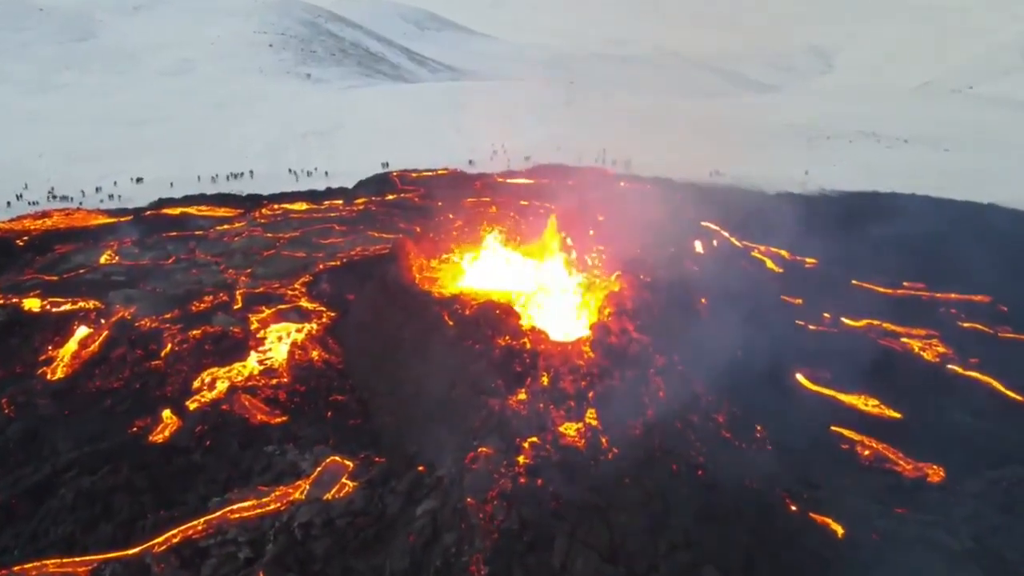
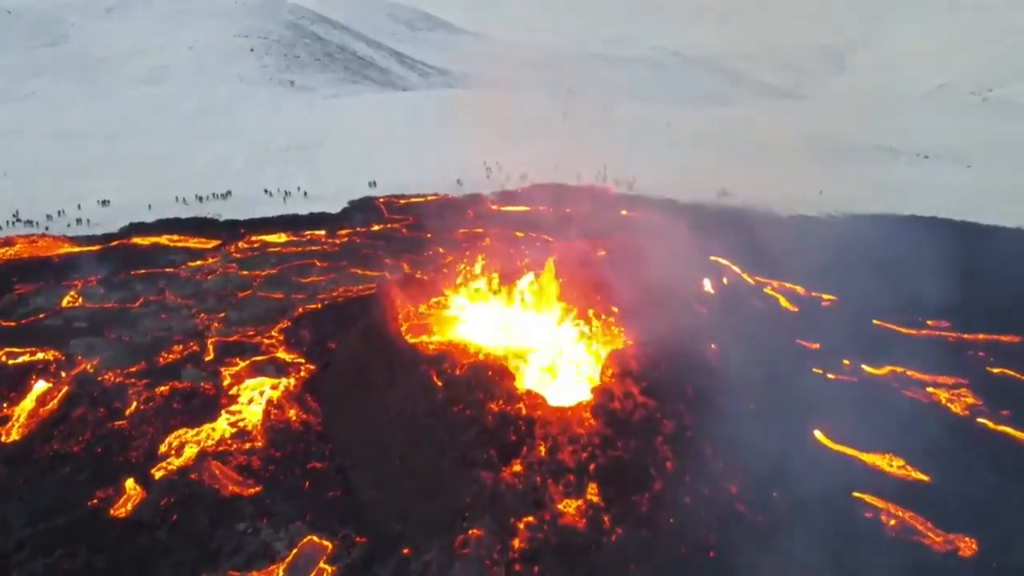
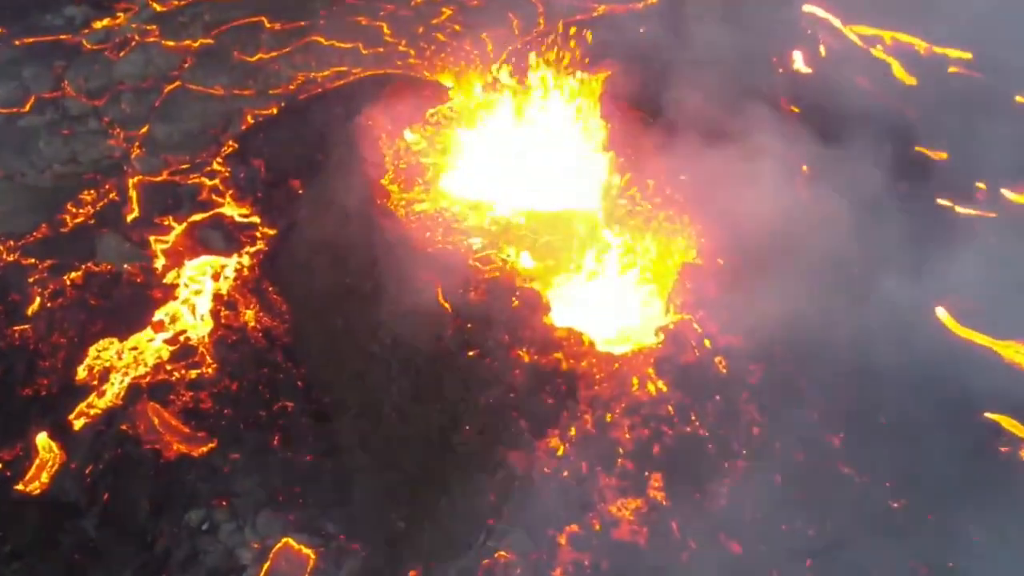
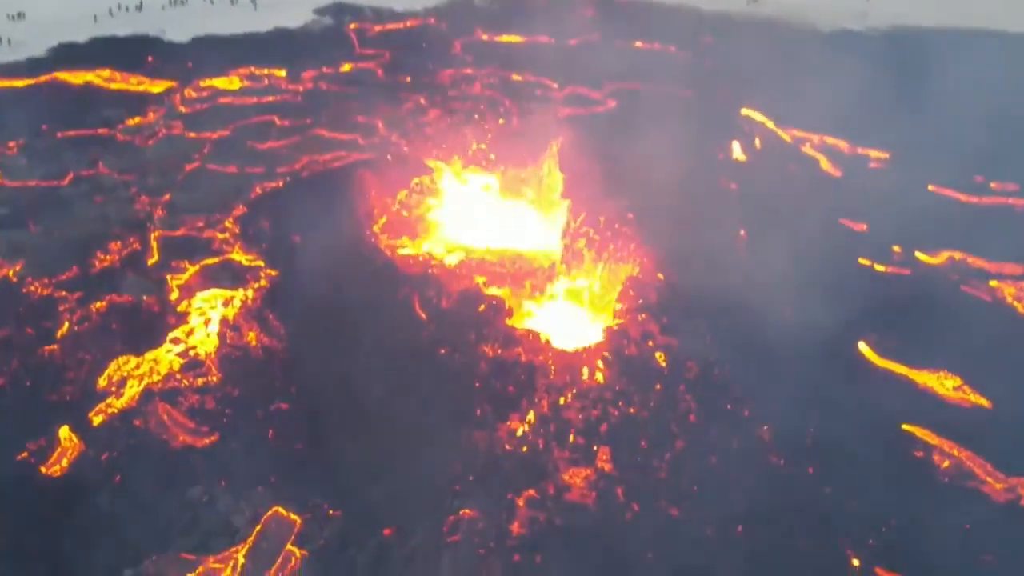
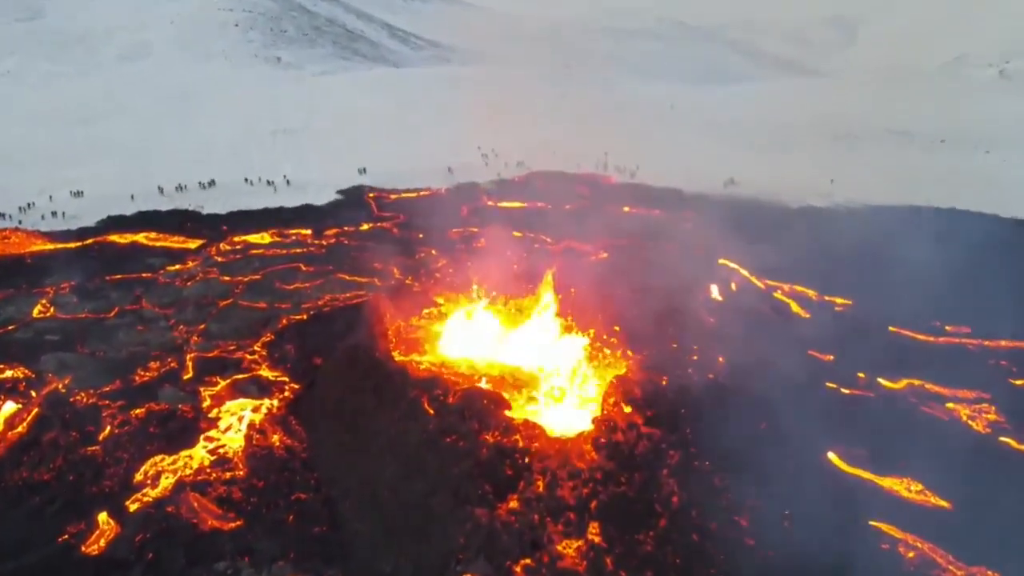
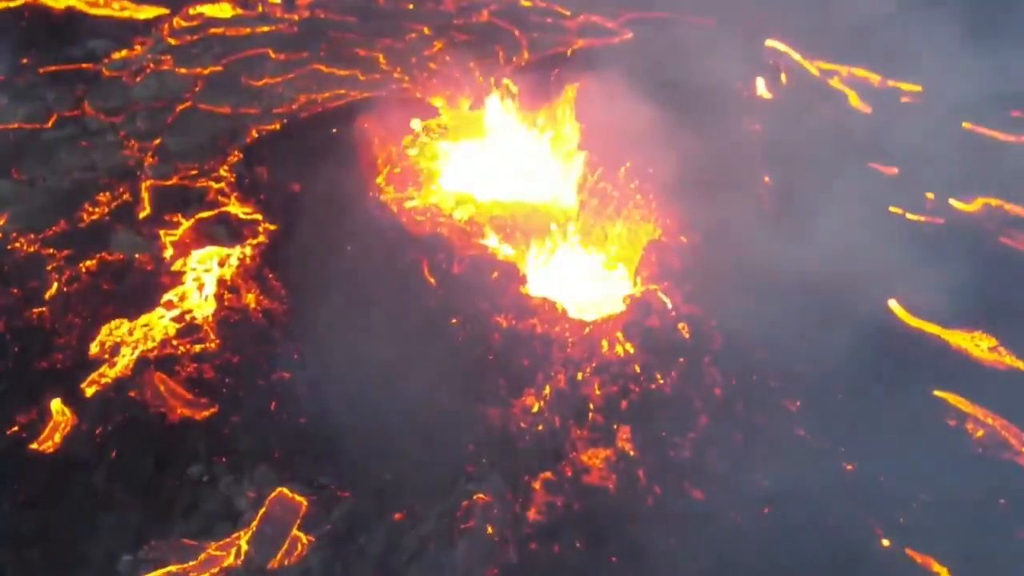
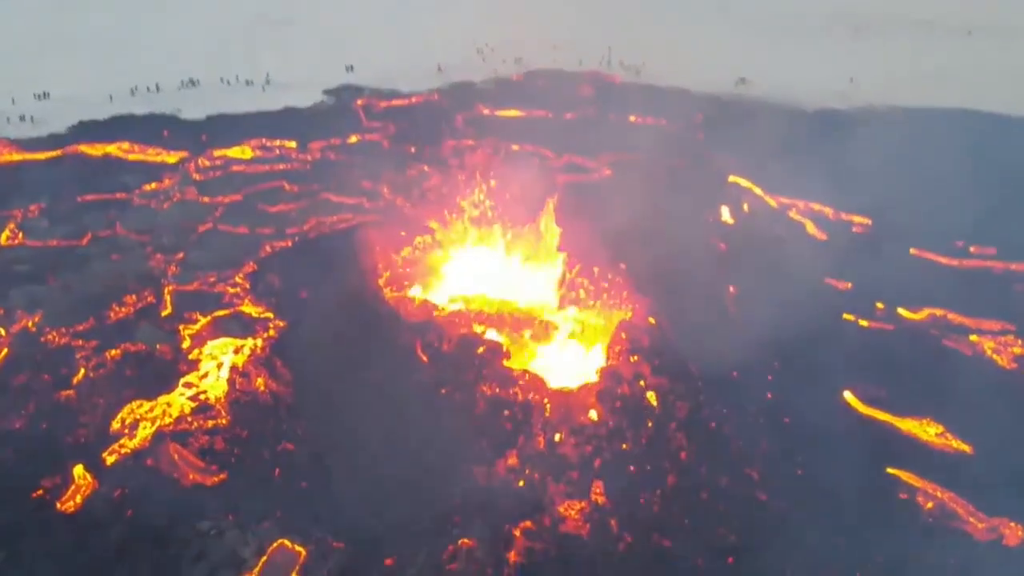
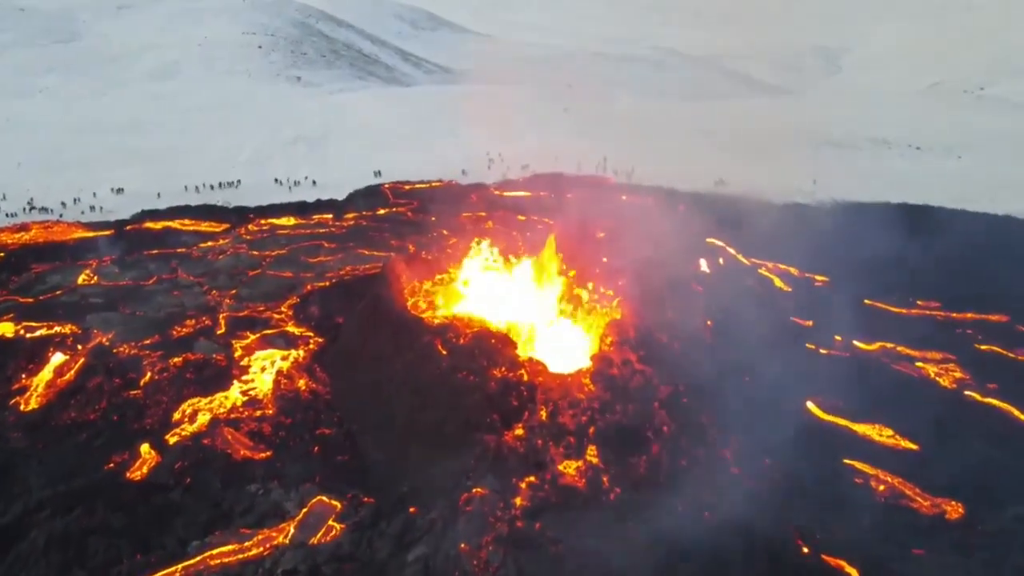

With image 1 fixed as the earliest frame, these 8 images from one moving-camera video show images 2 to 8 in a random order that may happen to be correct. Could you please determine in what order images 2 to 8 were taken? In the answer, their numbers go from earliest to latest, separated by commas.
8, 2, 5, 7, 4, 6, 3
